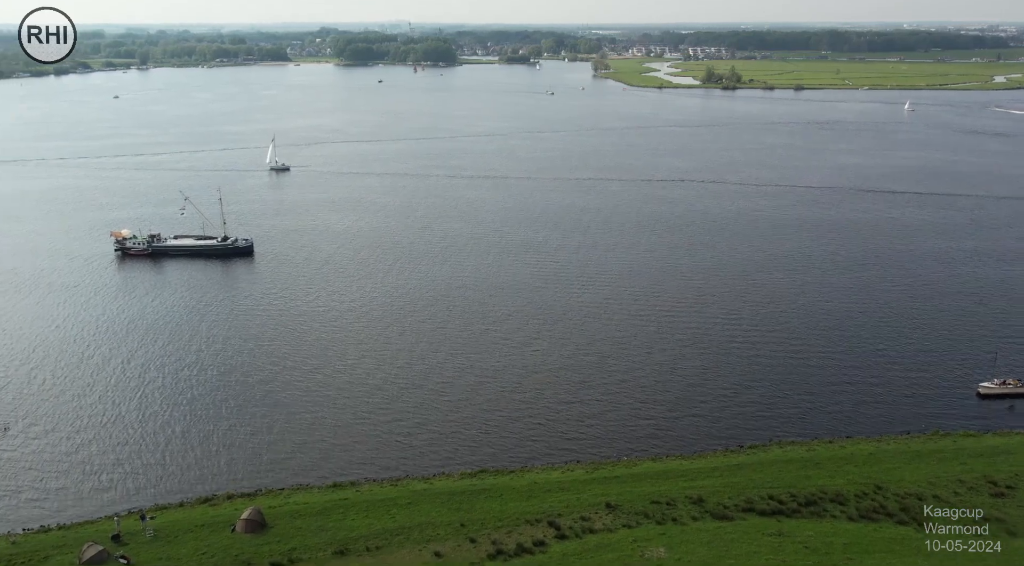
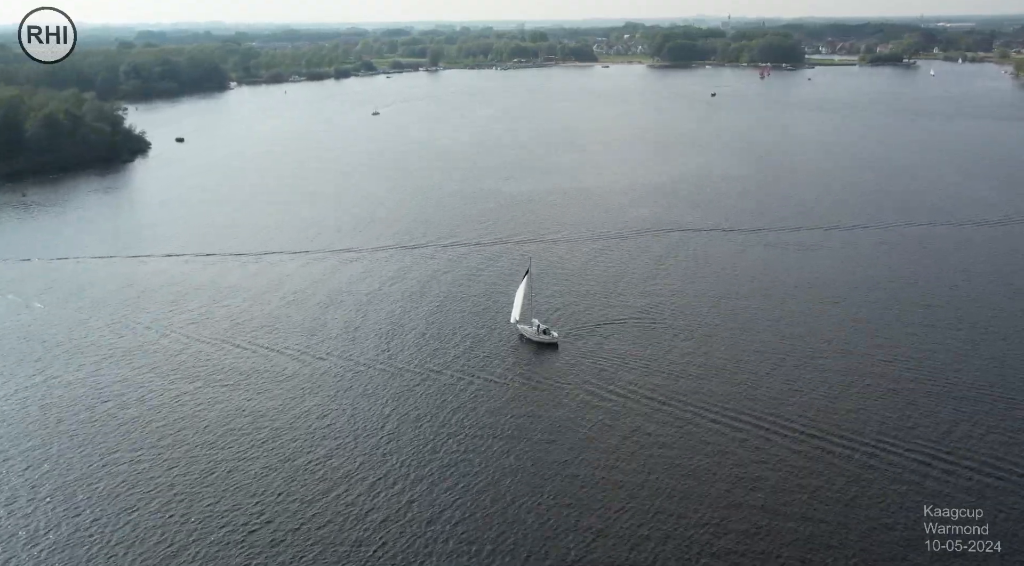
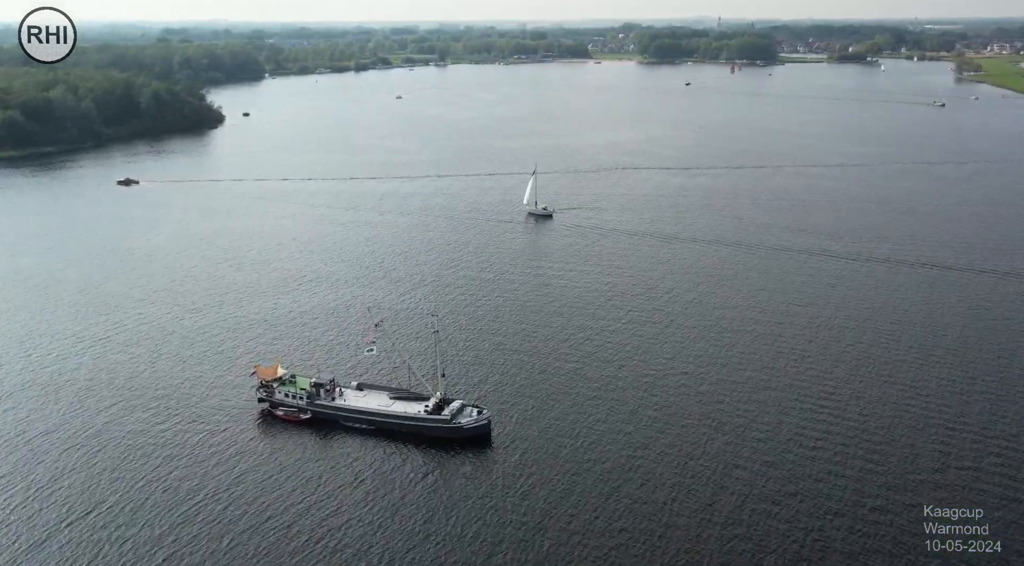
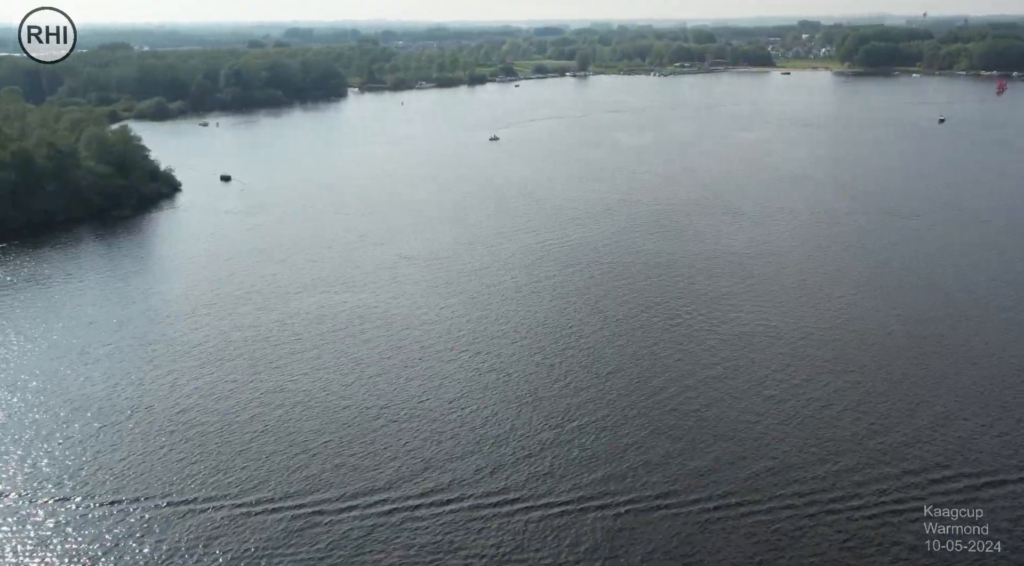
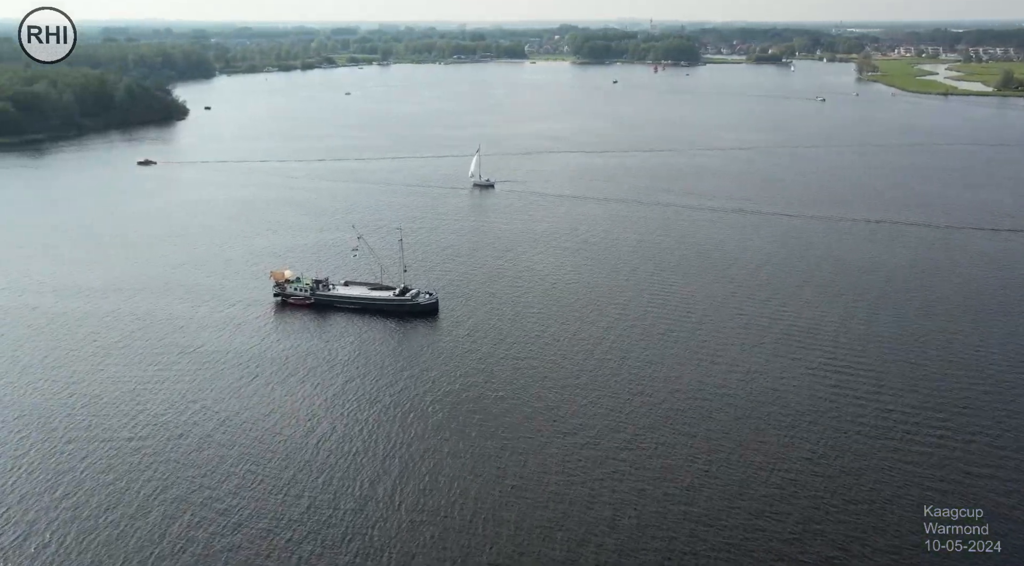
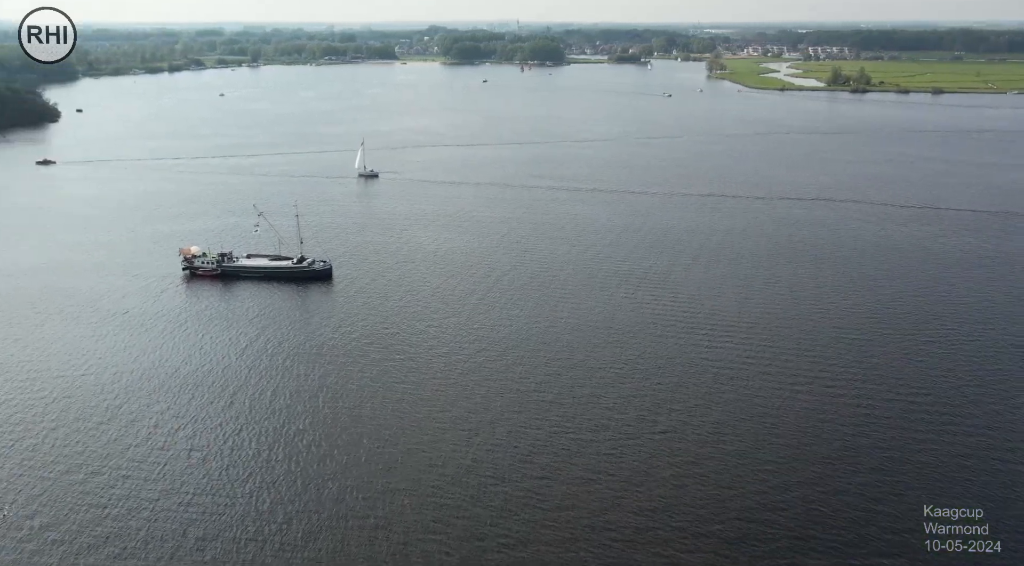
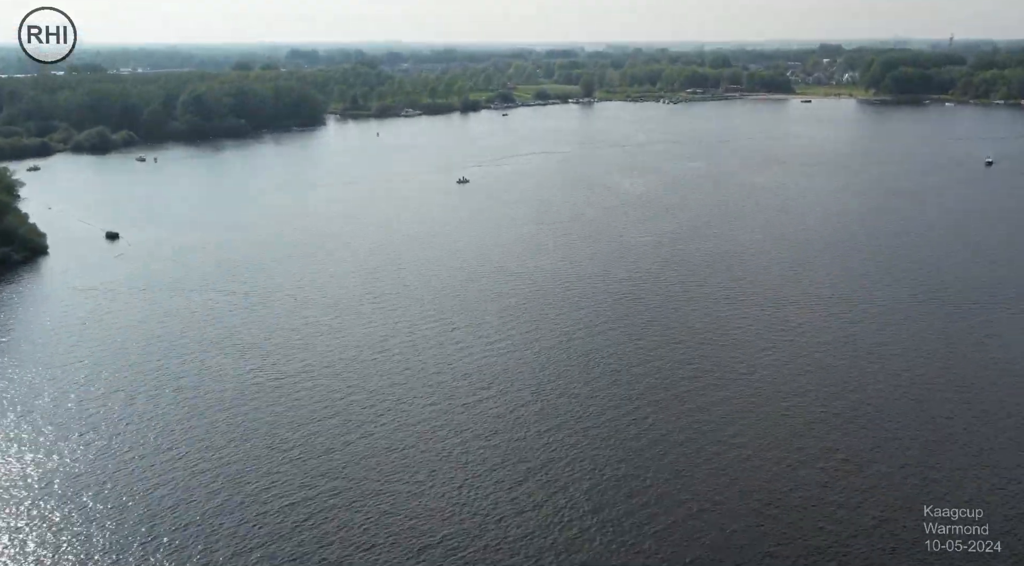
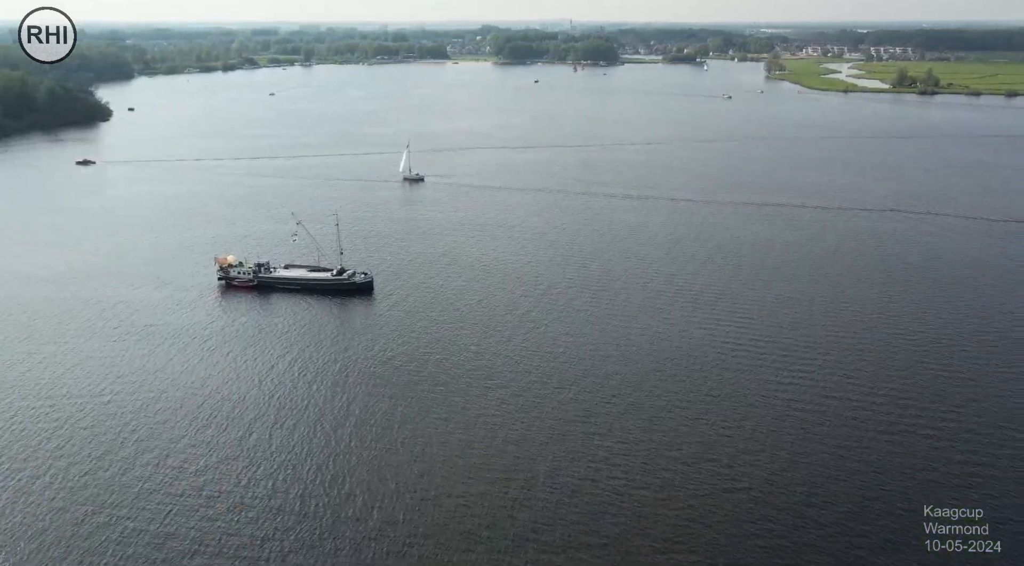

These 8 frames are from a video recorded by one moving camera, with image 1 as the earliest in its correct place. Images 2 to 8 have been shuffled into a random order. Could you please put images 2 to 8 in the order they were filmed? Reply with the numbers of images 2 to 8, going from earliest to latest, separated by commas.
6, 8, 5, 3, 2, 4, 7
